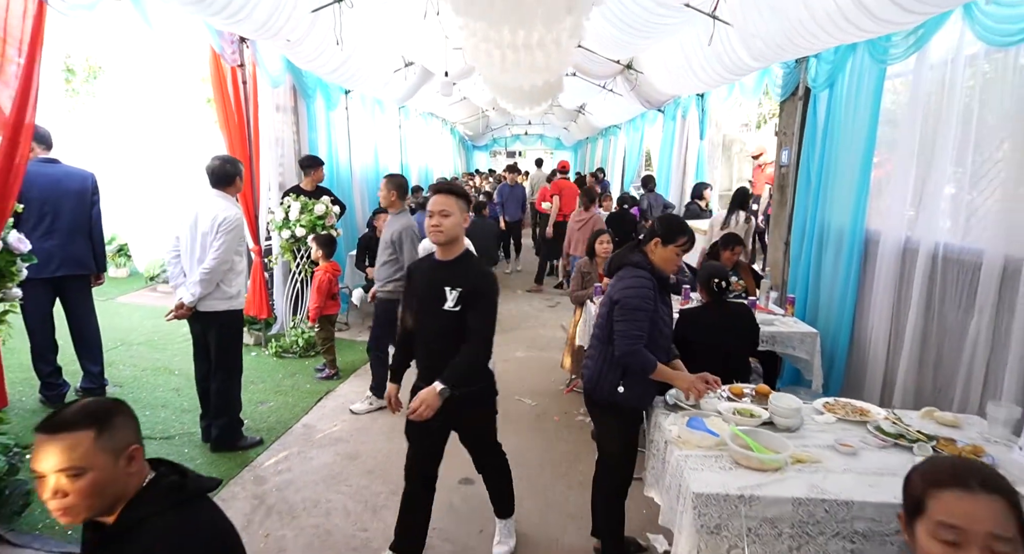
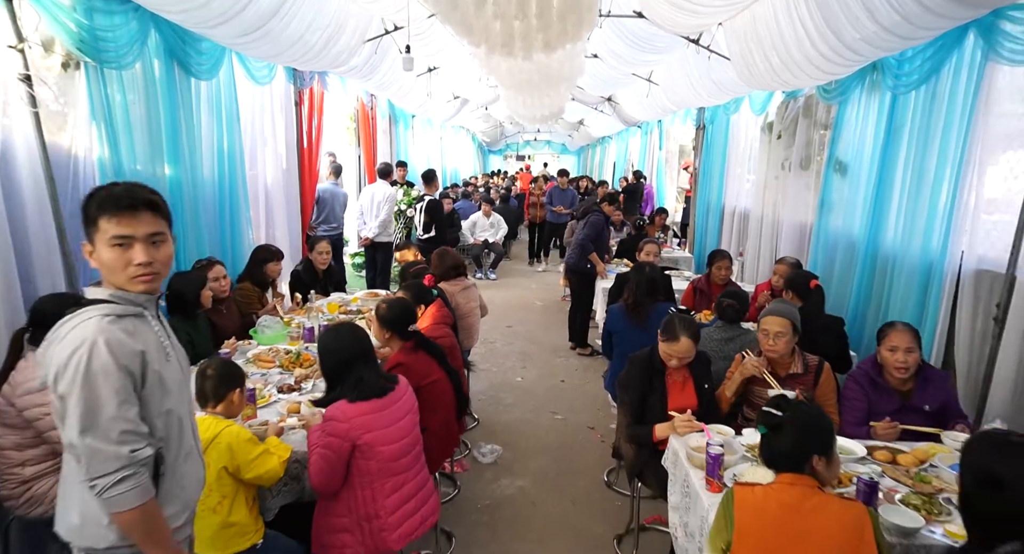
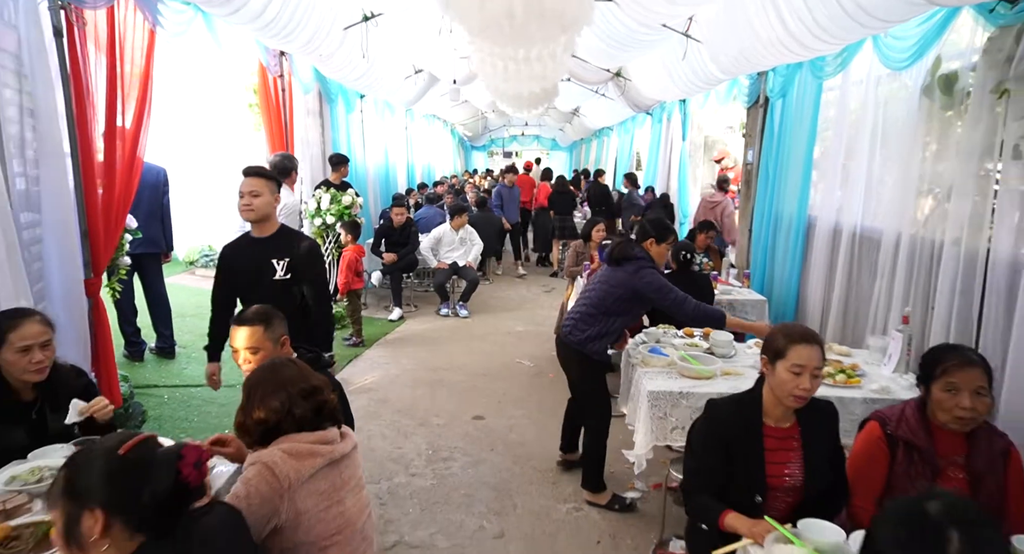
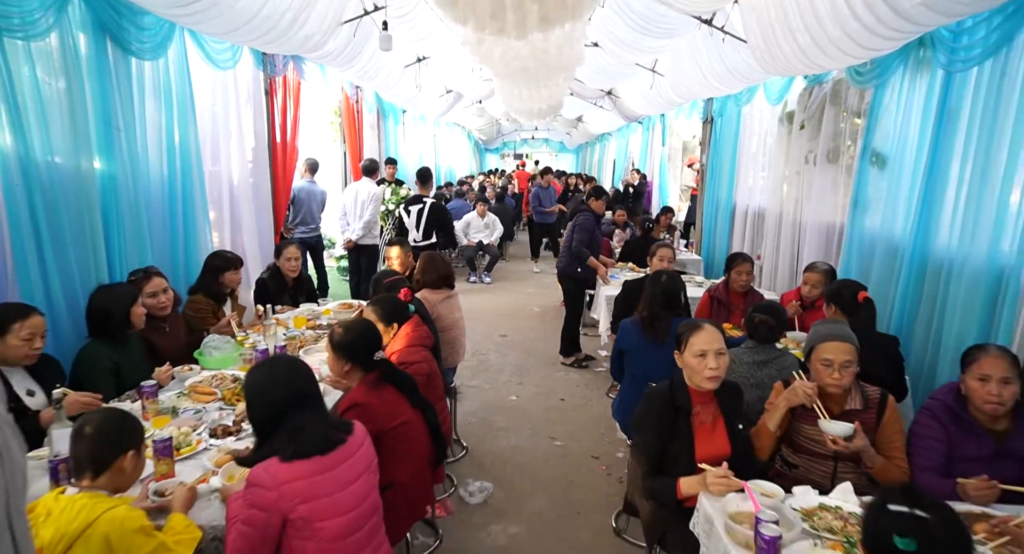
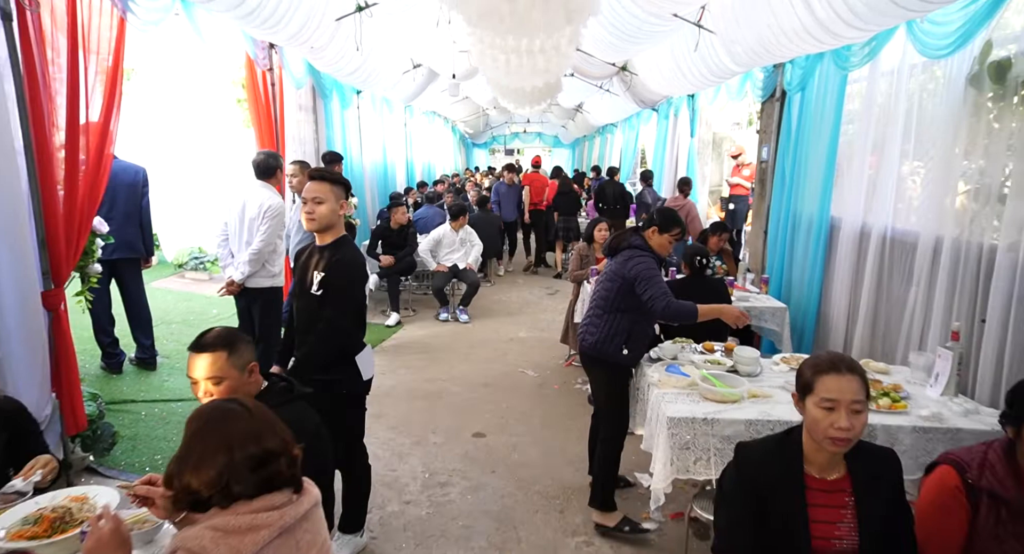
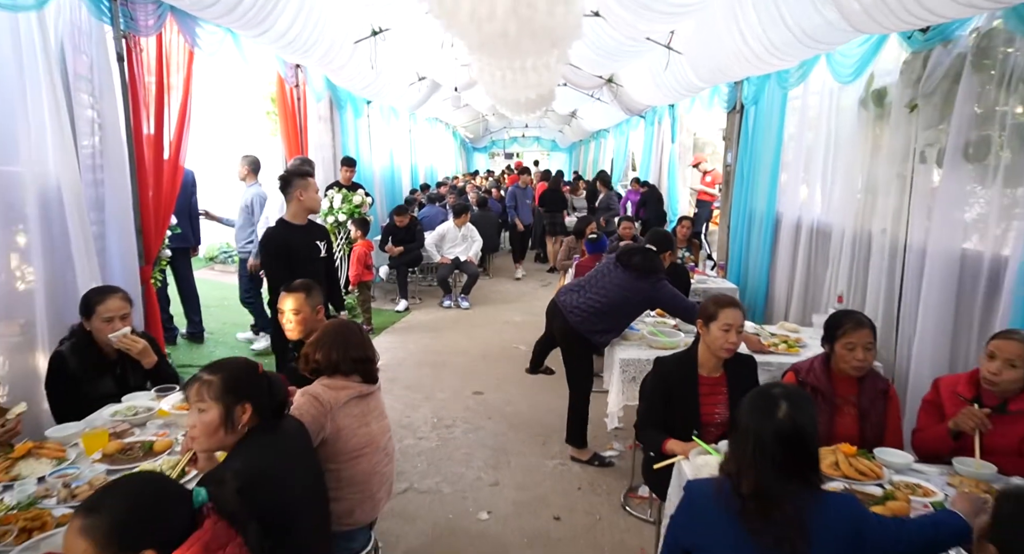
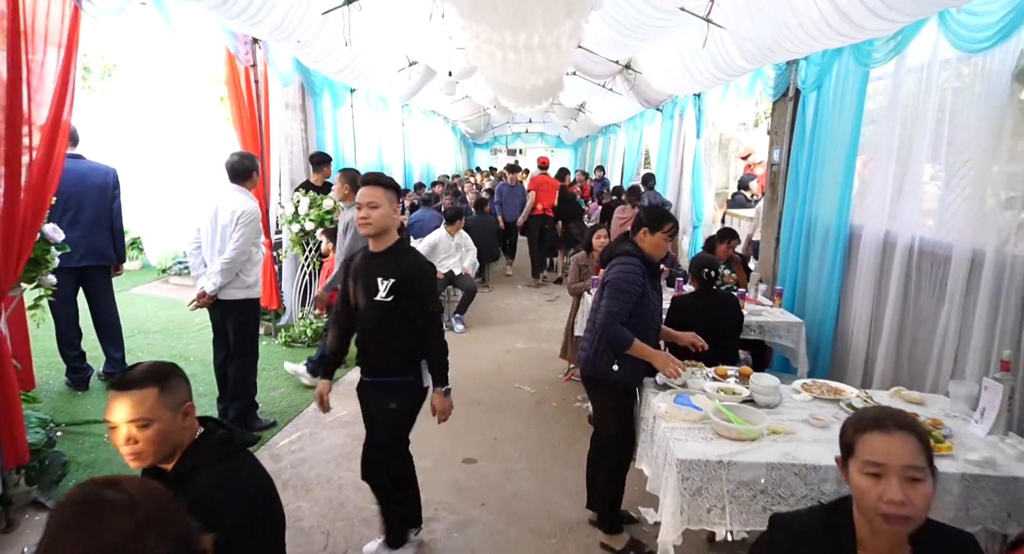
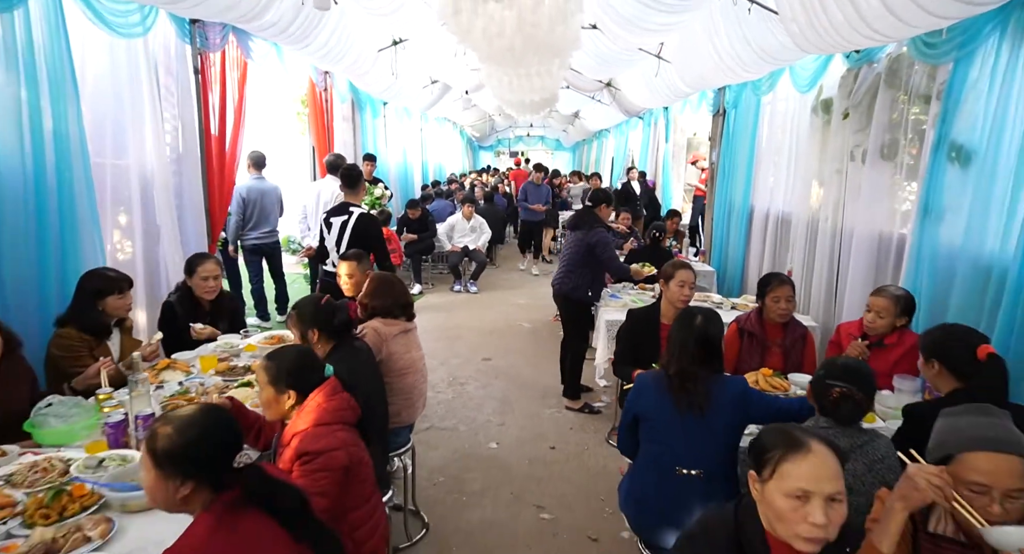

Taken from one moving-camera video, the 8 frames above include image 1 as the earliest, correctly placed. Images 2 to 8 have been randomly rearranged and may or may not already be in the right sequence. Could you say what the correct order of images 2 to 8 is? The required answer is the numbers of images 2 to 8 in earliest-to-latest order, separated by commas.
7, 5, 3, 6, 8, 4, 2
